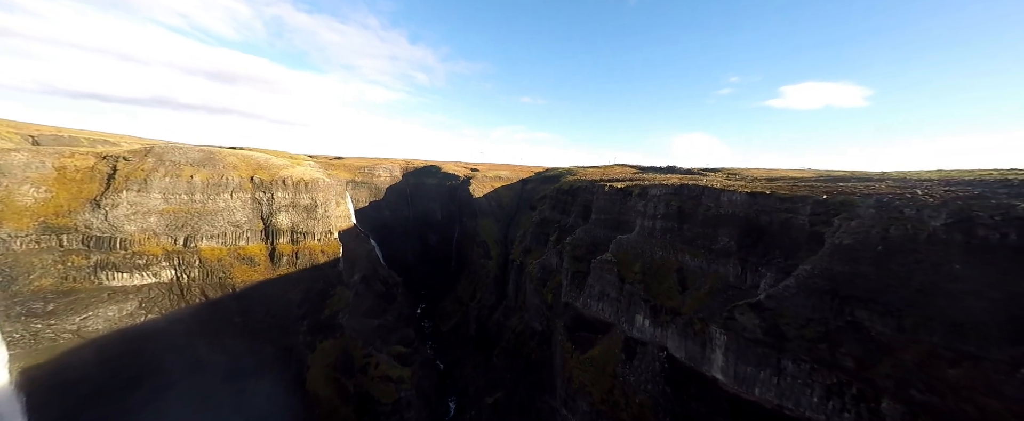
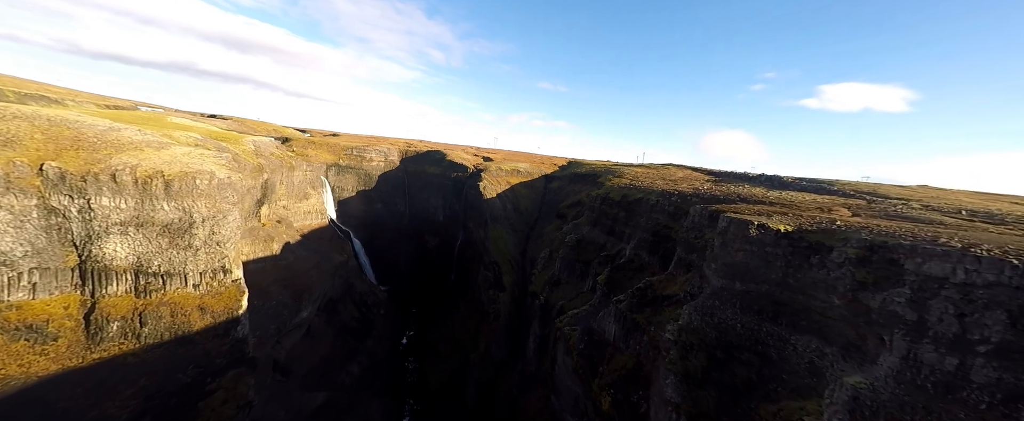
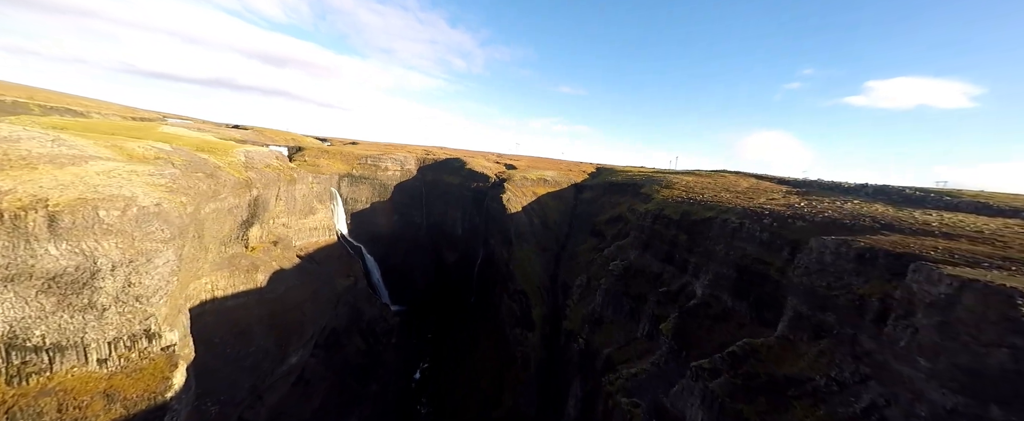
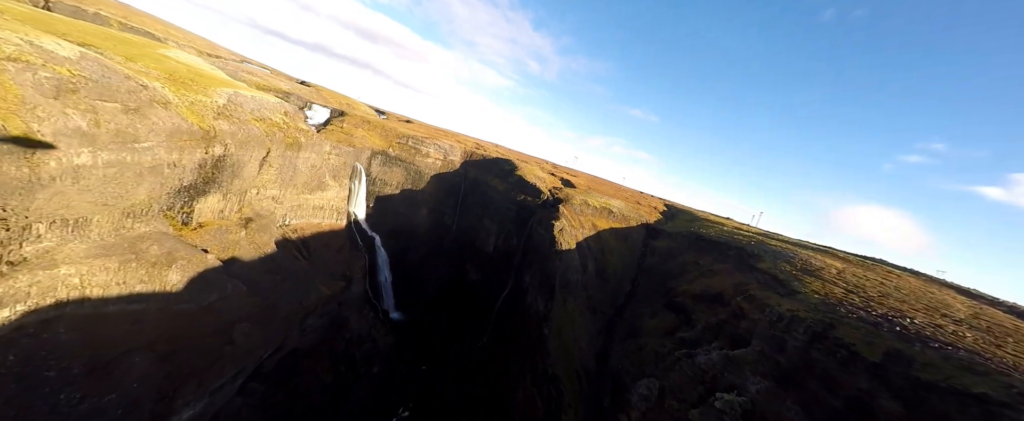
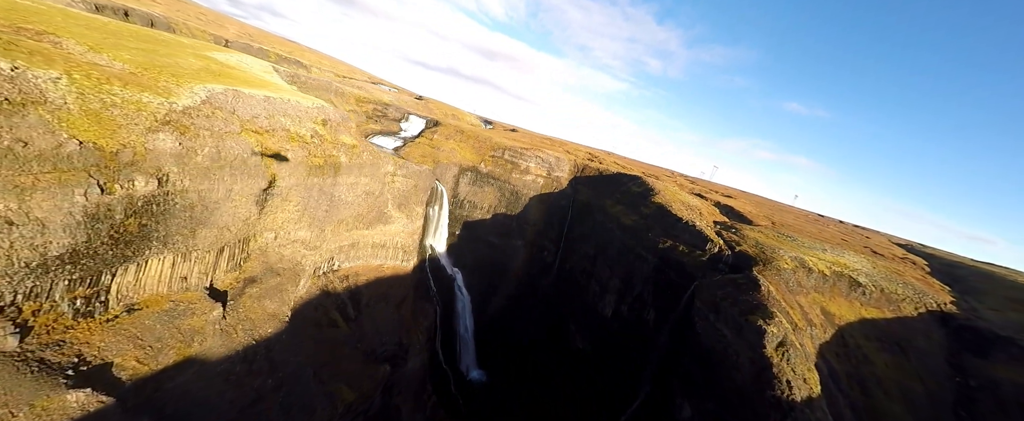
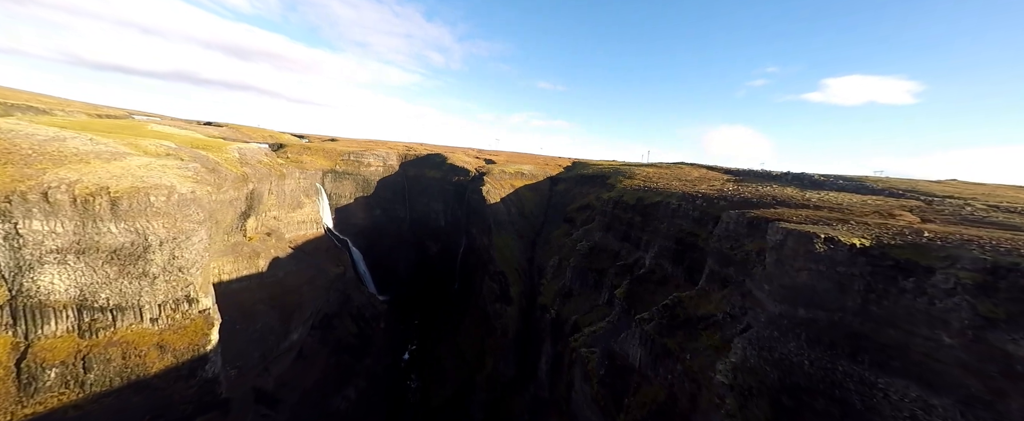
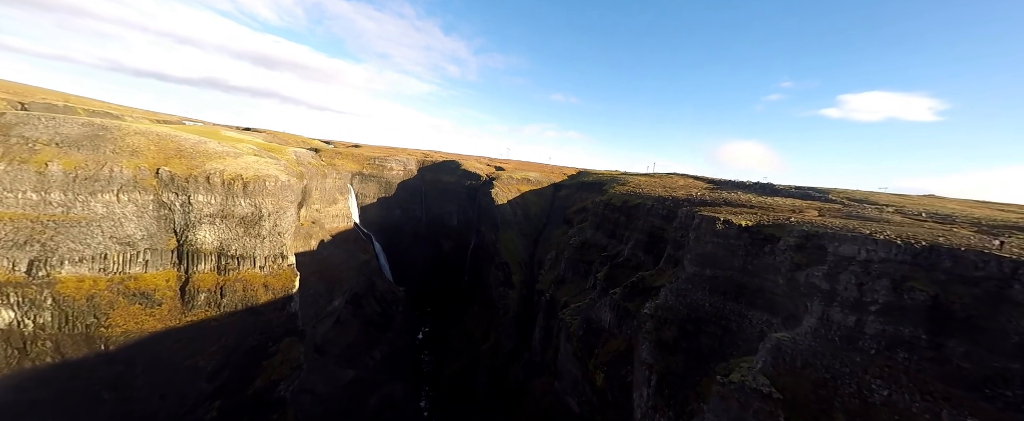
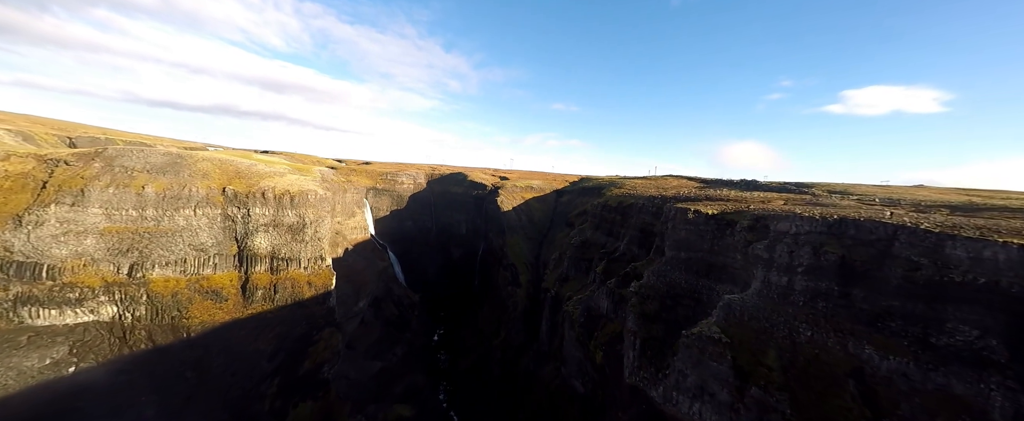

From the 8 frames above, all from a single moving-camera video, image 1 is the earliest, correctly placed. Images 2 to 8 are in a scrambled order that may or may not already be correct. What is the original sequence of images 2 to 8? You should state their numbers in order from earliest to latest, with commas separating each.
8, 7, 2, 6, 3, 4, 5
